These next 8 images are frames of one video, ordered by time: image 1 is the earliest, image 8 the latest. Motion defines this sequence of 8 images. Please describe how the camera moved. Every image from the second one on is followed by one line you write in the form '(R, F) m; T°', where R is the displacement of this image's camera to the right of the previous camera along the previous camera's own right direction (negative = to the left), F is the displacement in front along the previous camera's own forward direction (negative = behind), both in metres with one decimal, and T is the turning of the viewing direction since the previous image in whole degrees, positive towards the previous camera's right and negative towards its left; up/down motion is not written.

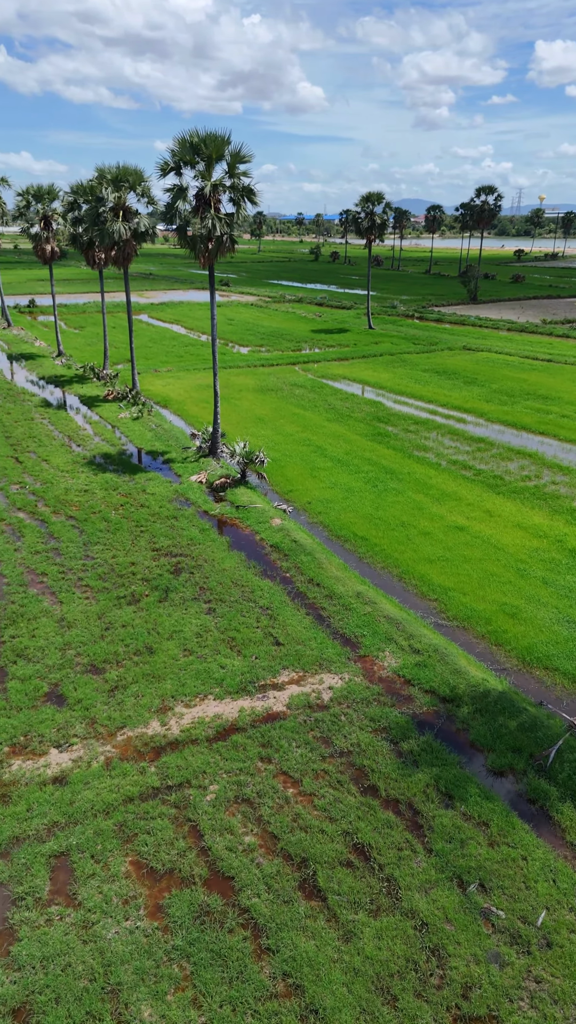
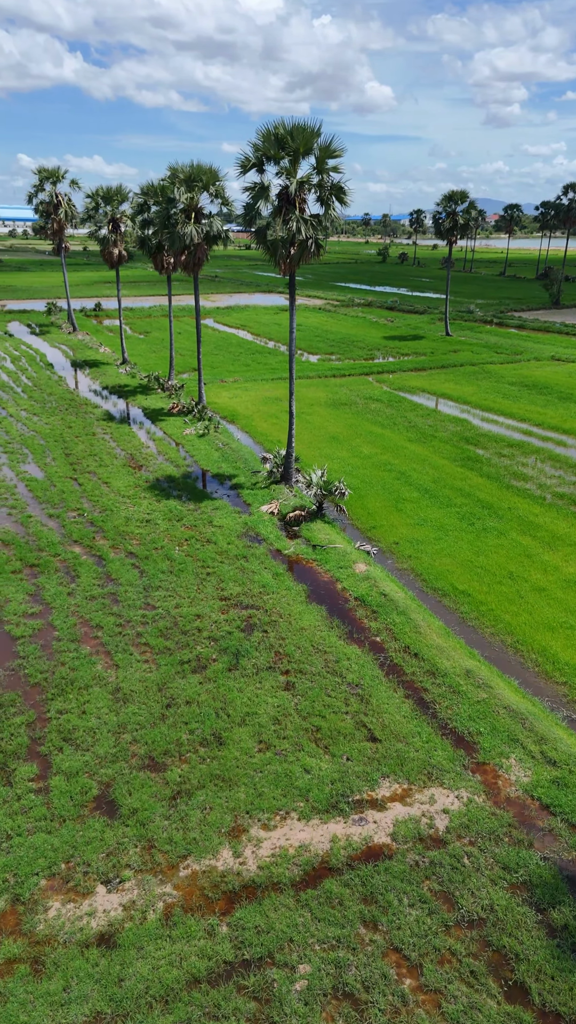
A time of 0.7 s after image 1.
(-0.9, +2.6) m; -5°
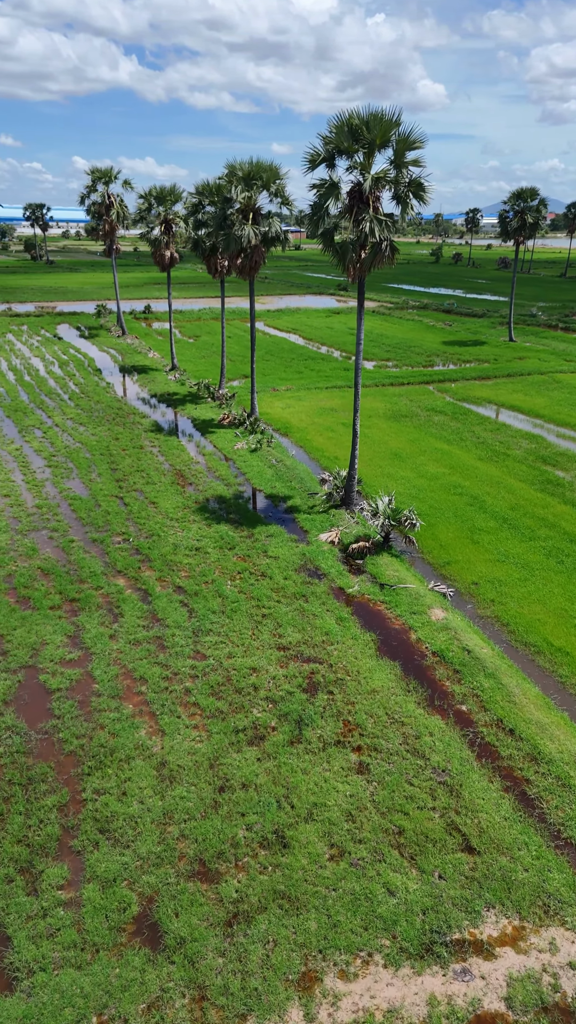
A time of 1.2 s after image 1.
(-0.6, +2.0) m; -4°
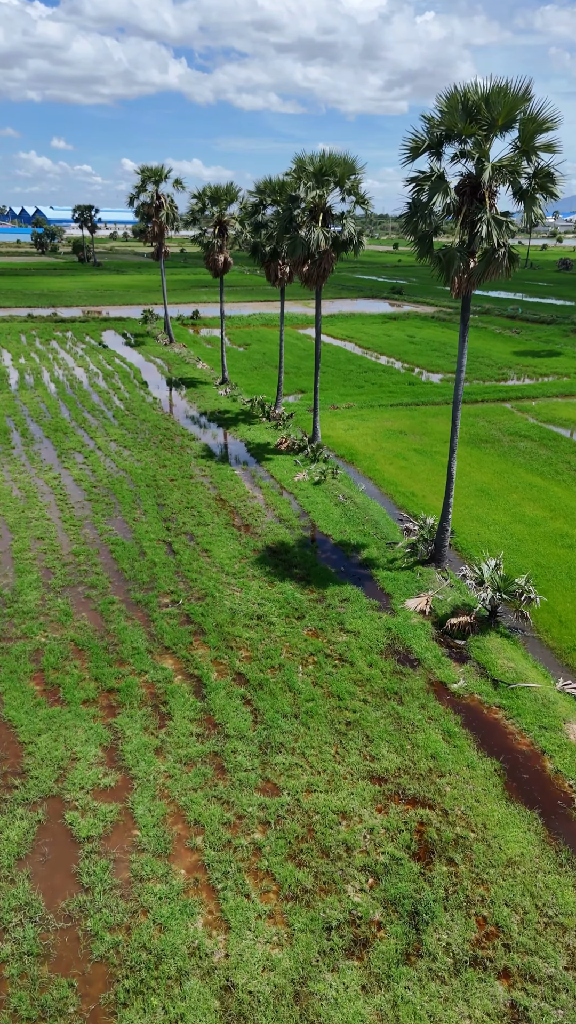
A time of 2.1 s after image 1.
(-1.1, +3.5) m; -3°
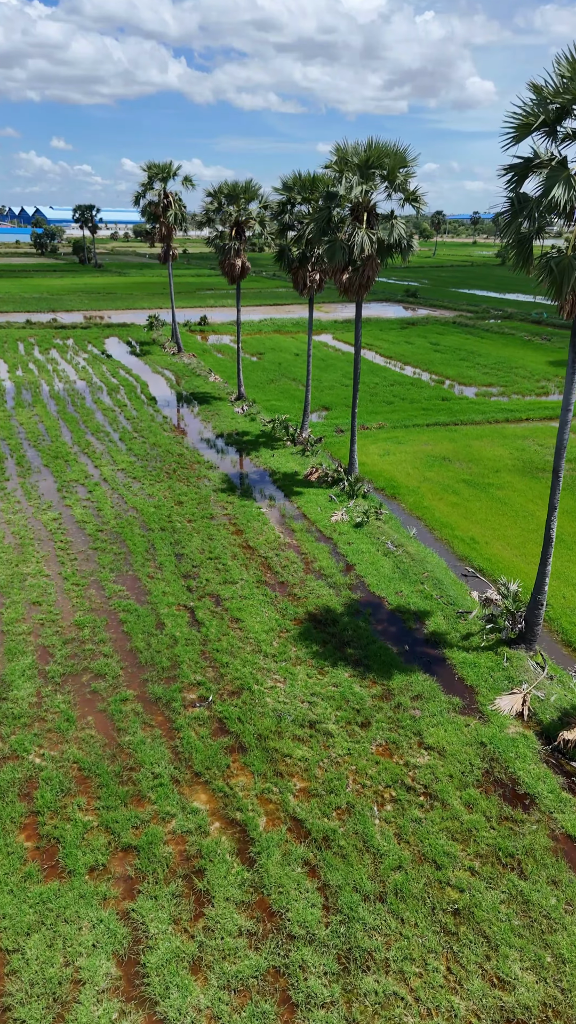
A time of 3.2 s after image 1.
(-1.2, +3.6) m; 0°
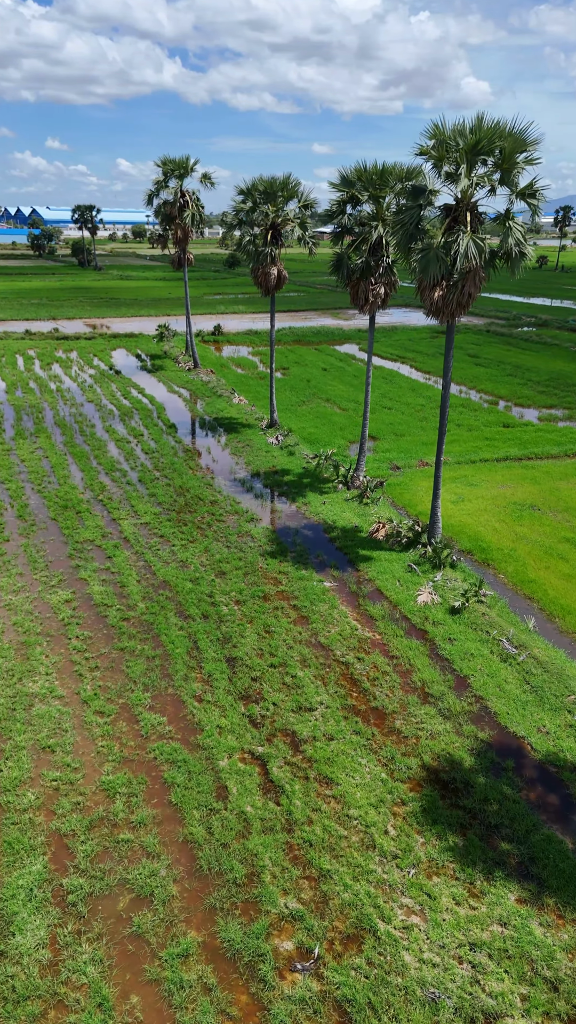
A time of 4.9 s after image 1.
(-2.0, +4.8) m; 0°
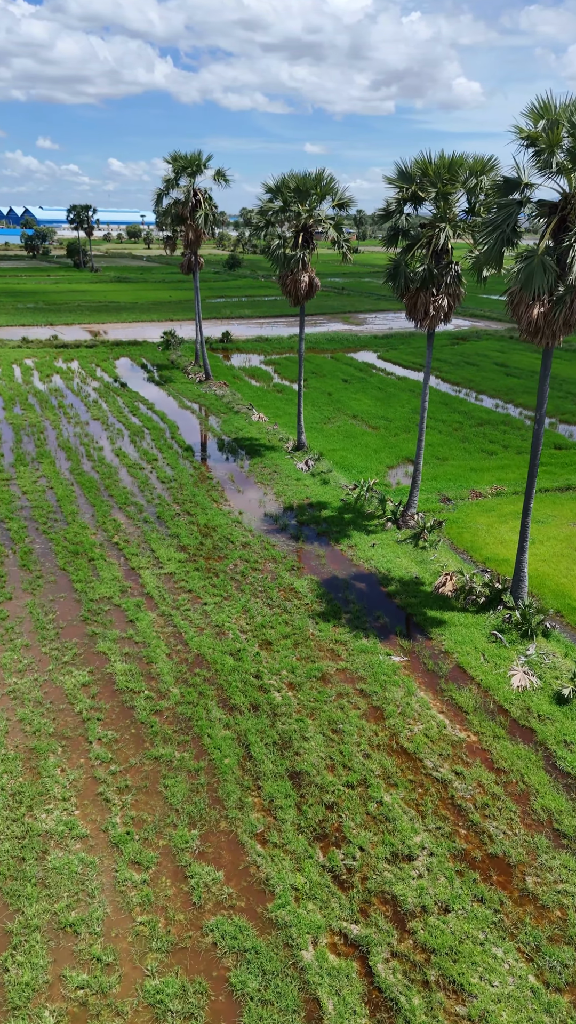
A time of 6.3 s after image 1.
(-1.5, +3.2) m; 0°
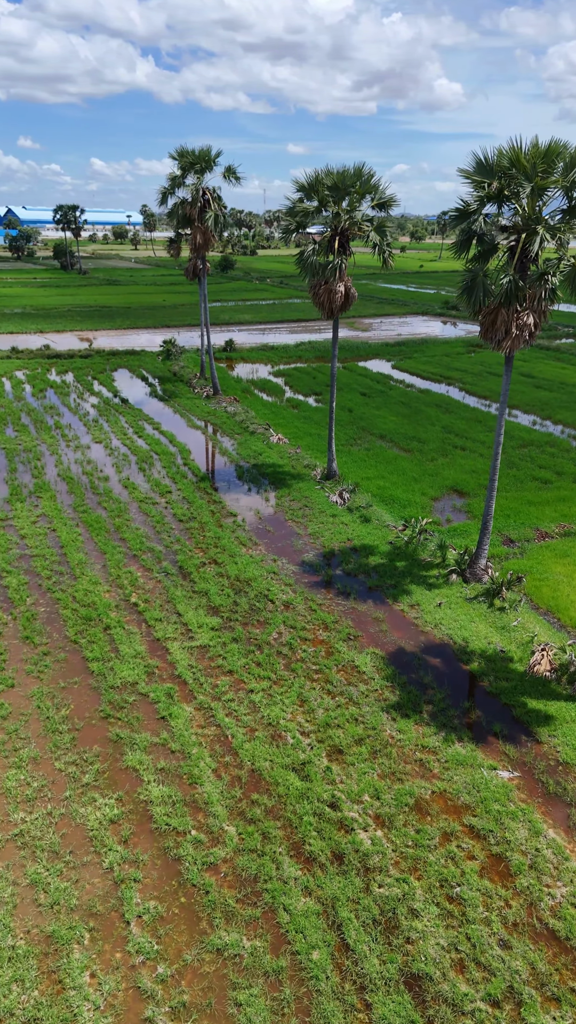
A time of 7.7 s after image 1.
(-1.7, +3.4) m; +1°
